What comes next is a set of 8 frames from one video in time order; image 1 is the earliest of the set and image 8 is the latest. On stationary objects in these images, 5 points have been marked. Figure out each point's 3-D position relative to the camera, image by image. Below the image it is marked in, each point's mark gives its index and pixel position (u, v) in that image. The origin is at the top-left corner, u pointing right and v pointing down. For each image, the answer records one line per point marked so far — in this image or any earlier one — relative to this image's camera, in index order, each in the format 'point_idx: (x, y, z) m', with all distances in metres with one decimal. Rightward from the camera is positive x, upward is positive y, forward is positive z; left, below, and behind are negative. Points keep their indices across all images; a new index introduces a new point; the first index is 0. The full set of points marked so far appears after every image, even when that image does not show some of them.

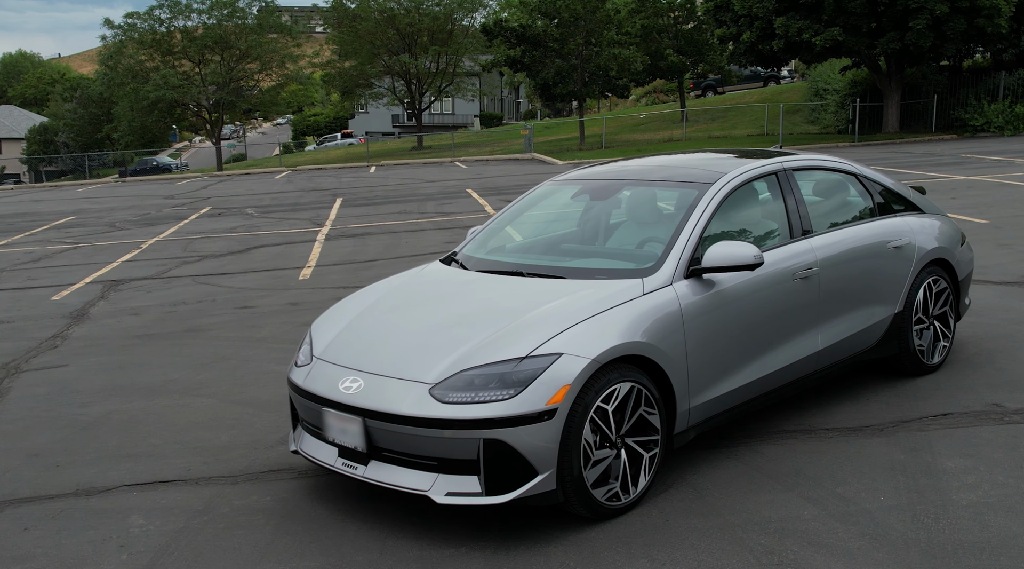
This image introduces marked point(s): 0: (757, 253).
0: (+1.1, +0.1, +3.6) m
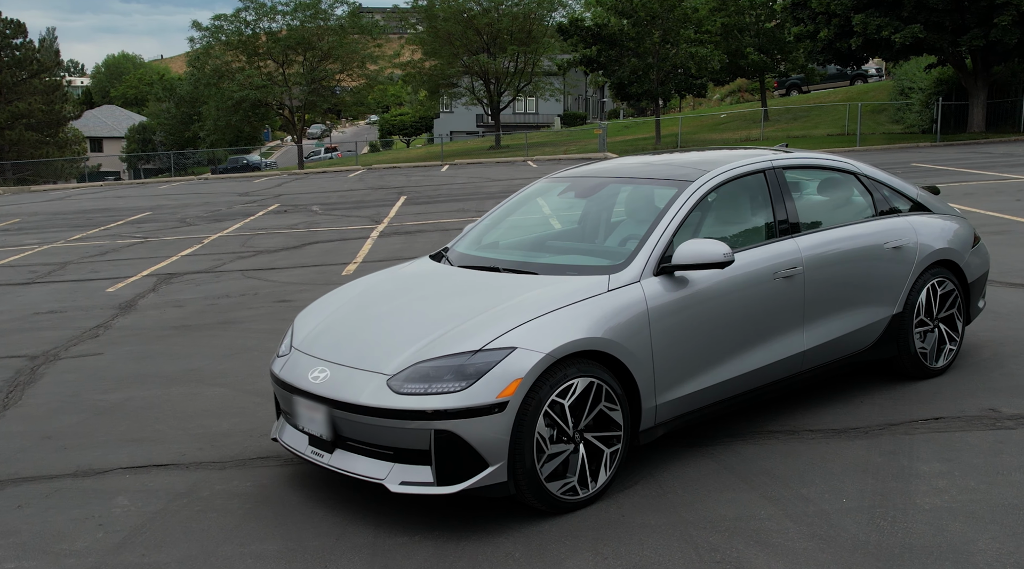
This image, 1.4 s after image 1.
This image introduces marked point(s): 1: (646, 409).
0: (+1.0, +0.1, +3.6) m
1: (+0.6, -0.6, +3.5) m
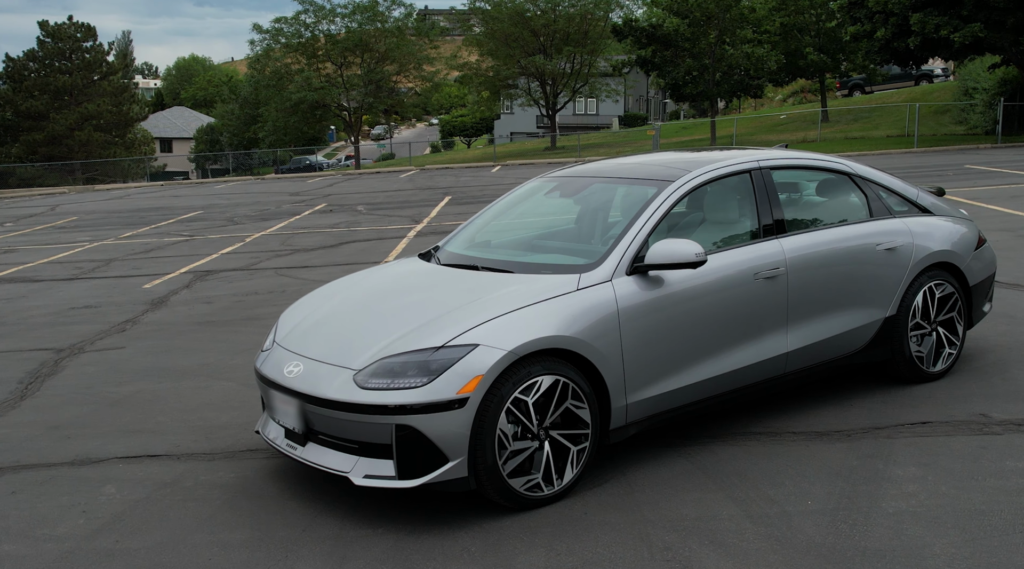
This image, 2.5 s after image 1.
0: (+0.8, +0.1, +3.6) m
1: (+0.5, -0.6, +3.5) m
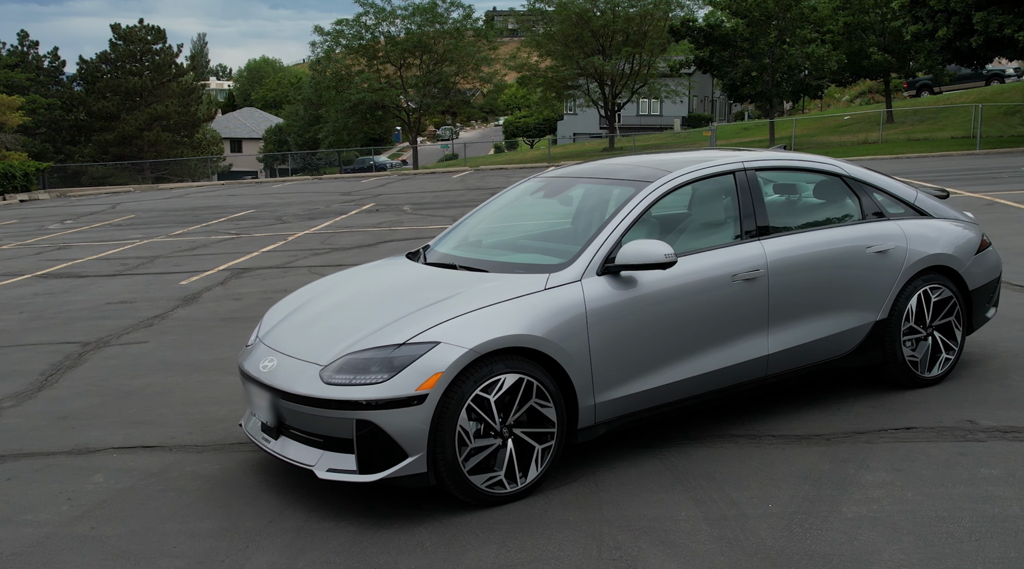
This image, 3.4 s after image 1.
0: (+0.7, +0.1, +3.5) m
1: (+0.3, -0.6, +3.5) m
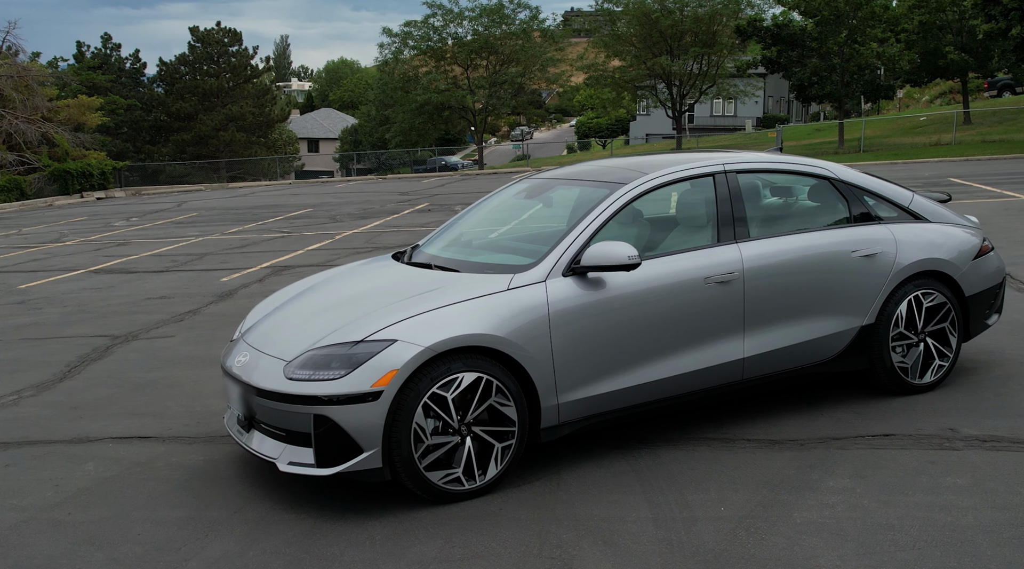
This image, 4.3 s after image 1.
0: (+0.5, +0.1, +3.6) m
1: (+0.2, -0.6, +3.6) m
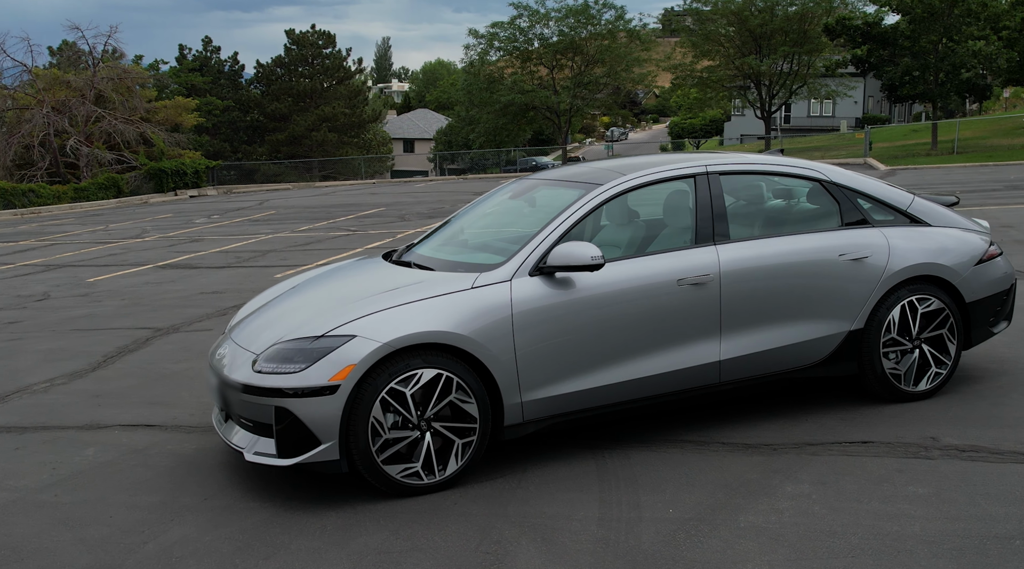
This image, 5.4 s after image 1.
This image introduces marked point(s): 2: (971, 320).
0: (+0.4, +0.1, +3.6) m
1: (0.0, -0.6, +3.6) m
2: (+2.8, -0.2, +4.8) m
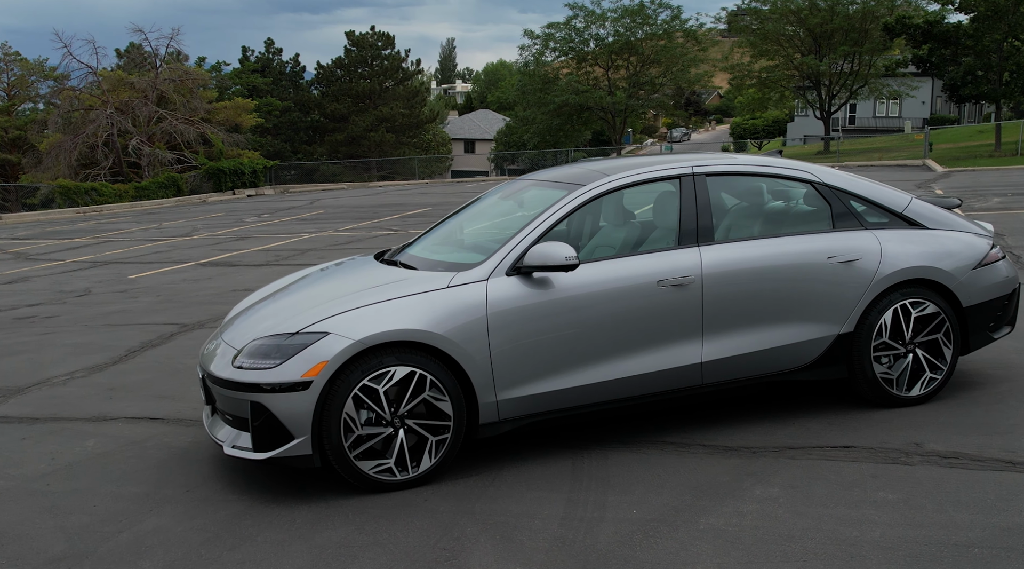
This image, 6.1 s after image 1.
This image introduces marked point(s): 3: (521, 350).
0: (+0.3, +0.1, +3.6) m
1: (-0.1, -0.6, +3.7) m
2: (+2.7, -0.2, +4.7) m
3: (+0.1, -0.3, +3.7) m
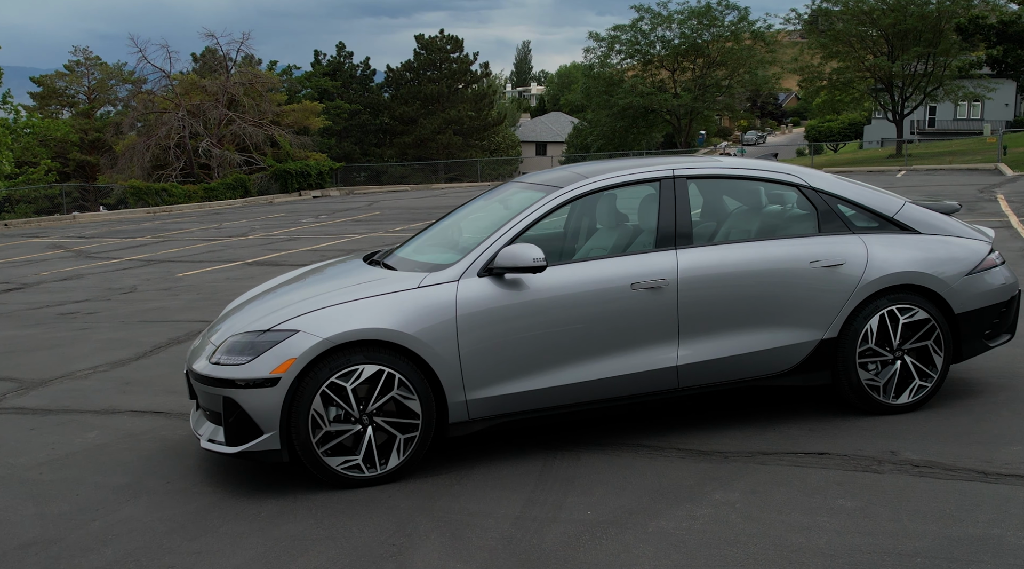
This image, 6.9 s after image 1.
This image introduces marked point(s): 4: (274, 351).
0: (+0.1, +0.1, +3.6) m
1: (-0.3, -0.6, +3.7) m
2: (+2.6, -0.3, +4.6) m
3: (-0.1, -0.3, +3.8) m
4: (-1.0, -0.3, +3.5) m
